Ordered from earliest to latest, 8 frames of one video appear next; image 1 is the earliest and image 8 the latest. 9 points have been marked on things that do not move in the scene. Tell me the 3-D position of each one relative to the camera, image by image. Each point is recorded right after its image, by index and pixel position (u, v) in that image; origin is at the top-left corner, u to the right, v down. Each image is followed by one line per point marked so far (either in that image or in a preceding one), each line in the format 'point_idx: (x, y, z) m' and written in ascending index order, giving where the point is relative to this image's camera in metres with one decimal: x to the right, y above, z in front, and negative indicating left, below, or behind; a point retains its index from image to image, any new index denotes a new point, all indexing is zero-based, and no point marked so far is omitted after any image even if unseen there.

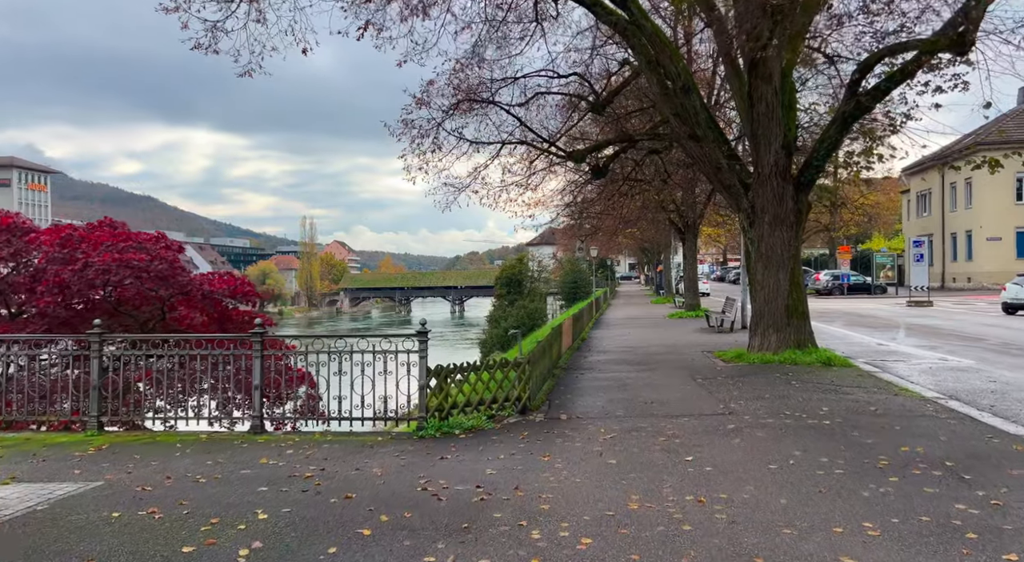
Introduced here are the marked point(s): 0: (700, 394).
0: (+2.5, -1.5, +10.4) m
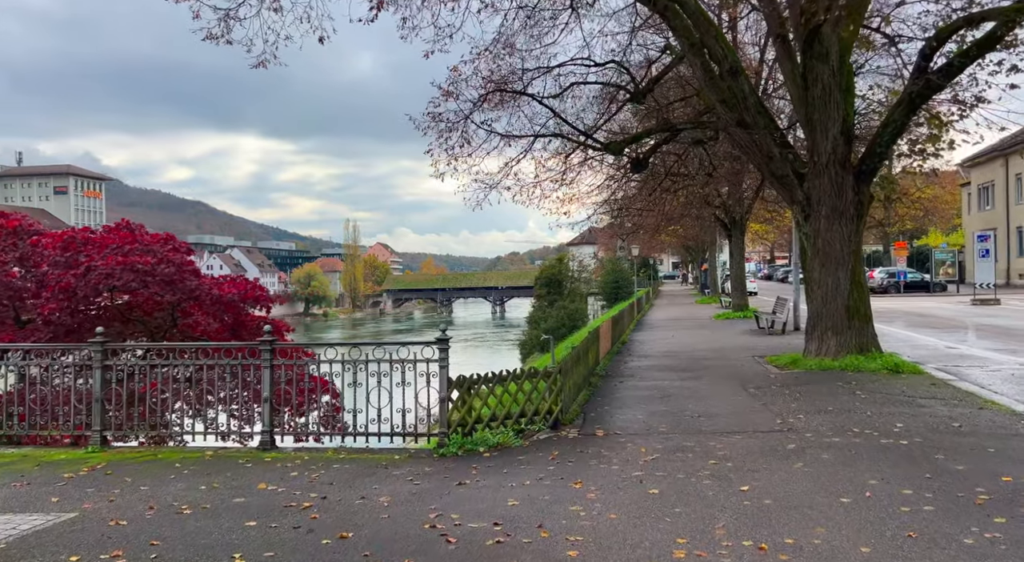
0: (+2.9, -1.5, +9.4) m
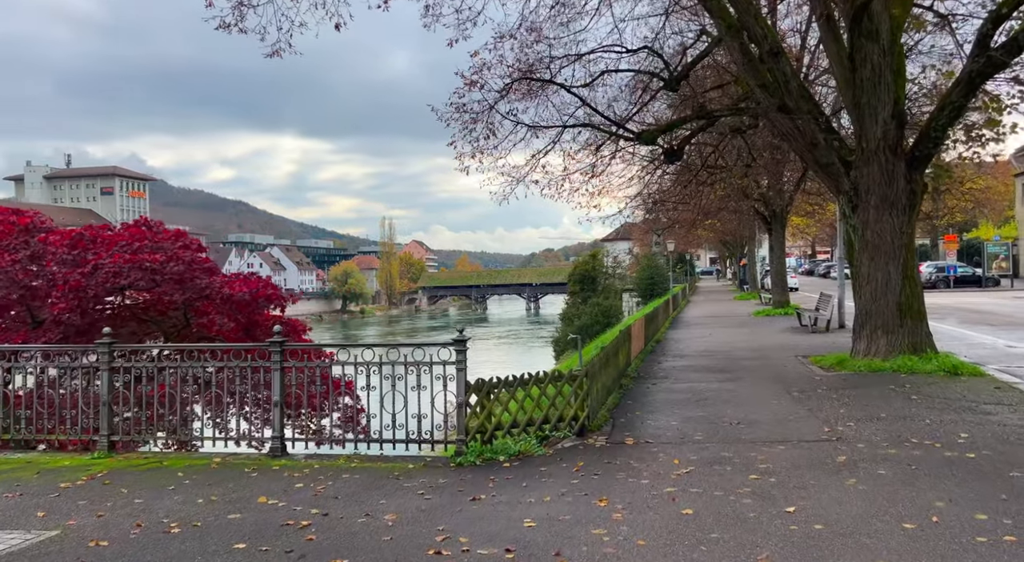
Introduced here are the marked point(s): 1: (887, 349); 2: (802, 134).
0: (+3.1, -1.5, +8.7) m
1: (+5.7, -1.0, +11.9) m
2: (+4.6, +2.3, +12.3) m
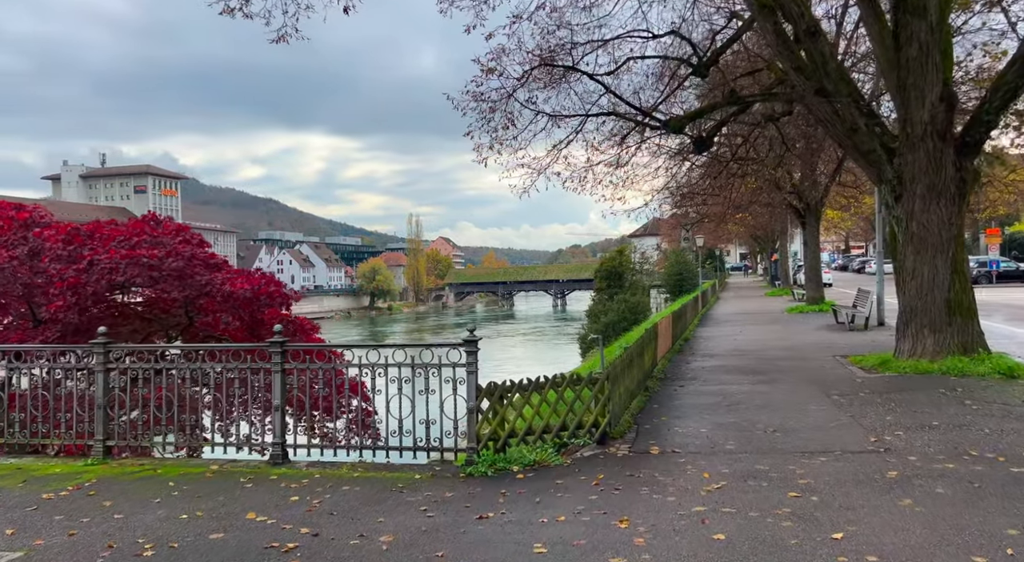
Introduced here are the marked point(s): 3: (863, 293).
0: (+3.3, -1.4, +7.9) m
1: (+5.9, -0.9, +11.1) m
2: (+4.8, +2.4, +11.5) m
3: (+8.9, -0.3, +20.0) m
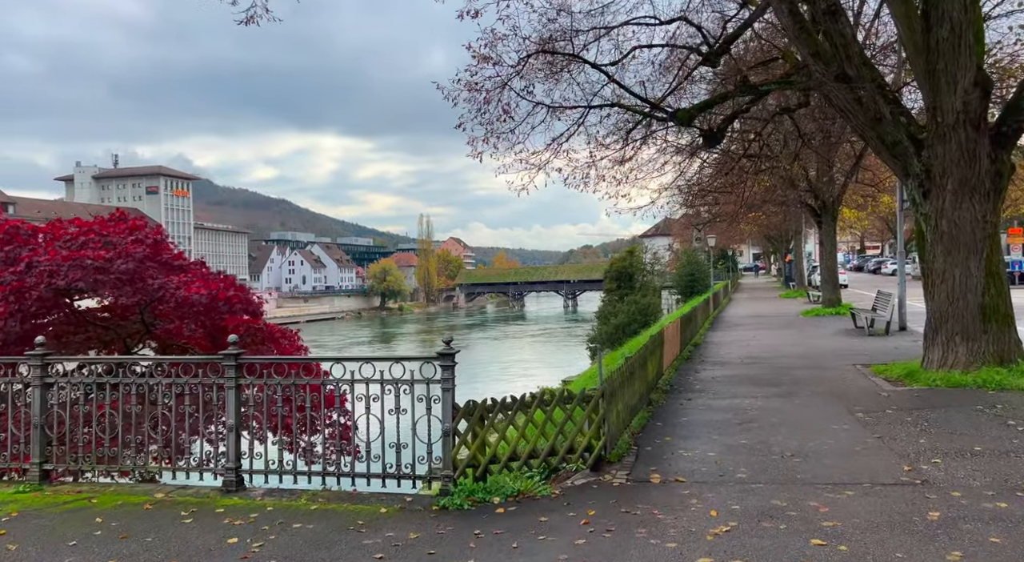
0: (+3.2, -1.5, +7.0) m
1: (+5.8, -1.0, +10.1) m
2: (+4.7, +2.3, +10.6) m
3: (+9.0, -0.4, +19.0) m
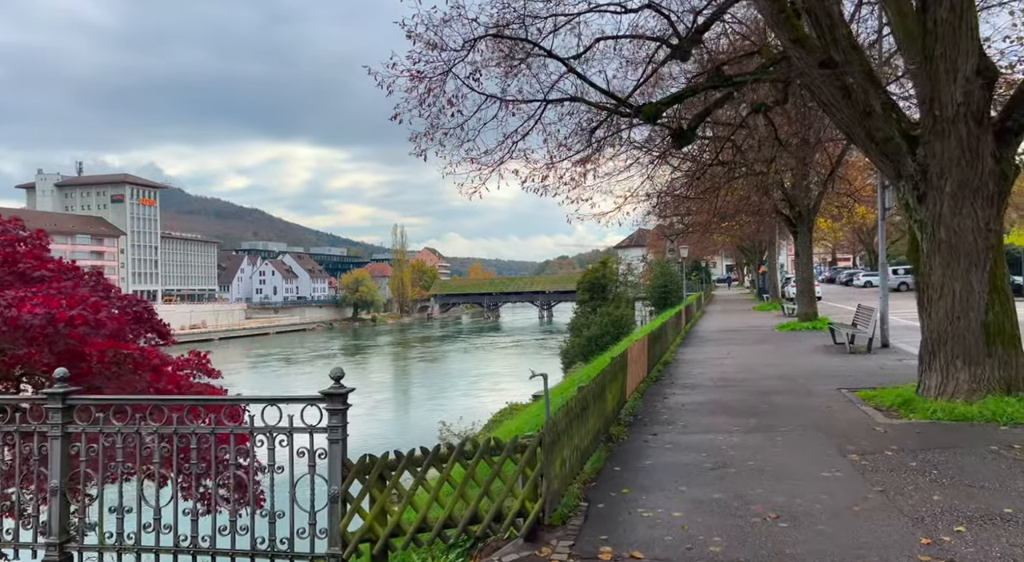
0: (+2.6, -1.6, +5.7) m
1: (+5.1, -1.2, +8.9) m
2: (+4.0, +2.1, +9.3) m
3: (+8.0, -0.7, +17.8) m
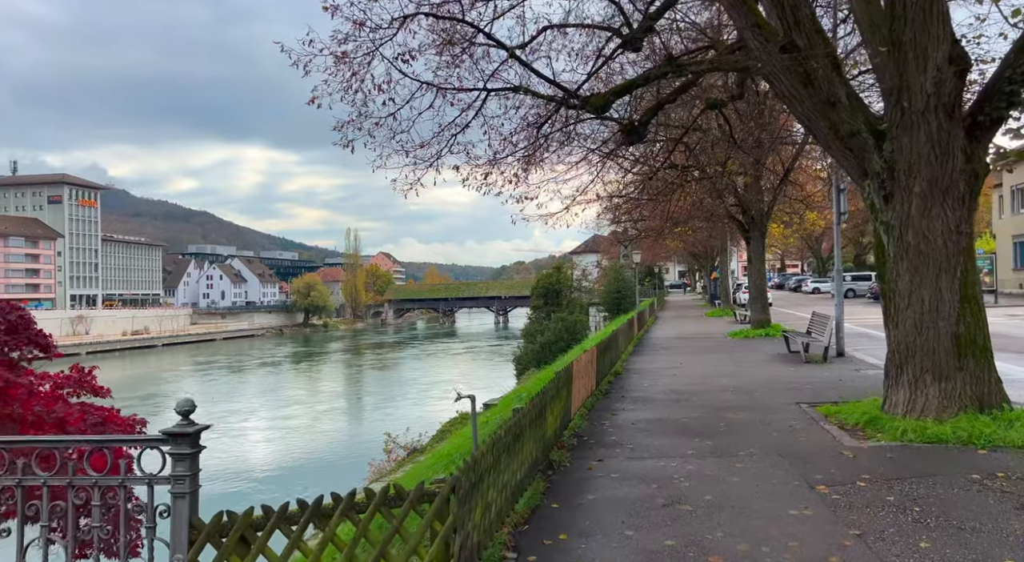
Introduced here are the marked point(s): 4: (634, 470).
0: (+2.0, -1.6, +4.8) m
1: (+4.4, -1.2, +8.1) m
2: (+3.3, +2.1, +8.6) m
3: (+6.7, -0.8, +17.2) m
4: (+1.1, -1.7, +7.2) m
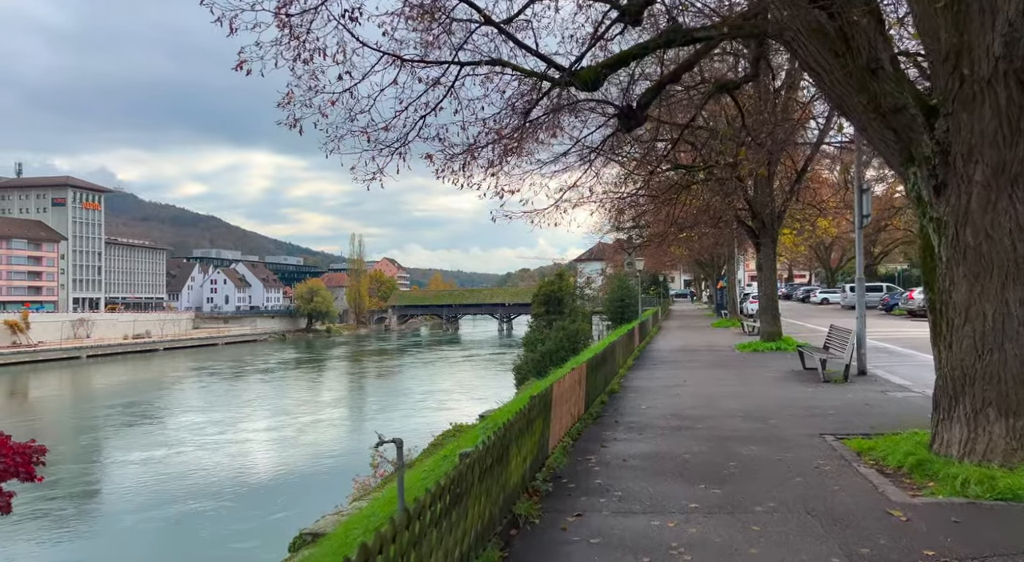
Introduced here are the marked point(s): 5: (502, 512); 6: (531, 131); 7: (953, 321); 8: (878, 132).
0: (+1.6, -1.7, +3.1) m
1: (+4.1, -1.3, +6.5) m
2: (+3.0, +2.0, +7.0) m
3: (+6.5, -1.0, +15.6) m
4: (+0.8, -1.8, +5.6) m
5: (0.0, -1.6, +5.6) m
6: (+0.2, +2.1, +11.1) m
7: (+3.9, -0.4, +6.9) m
8: (+3.4, +1.4, +7.2) m
